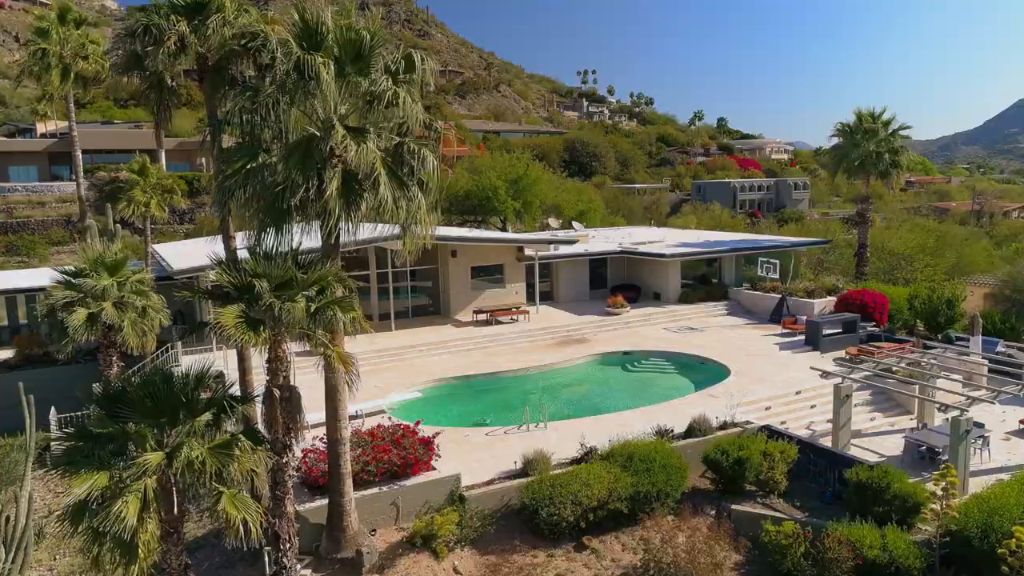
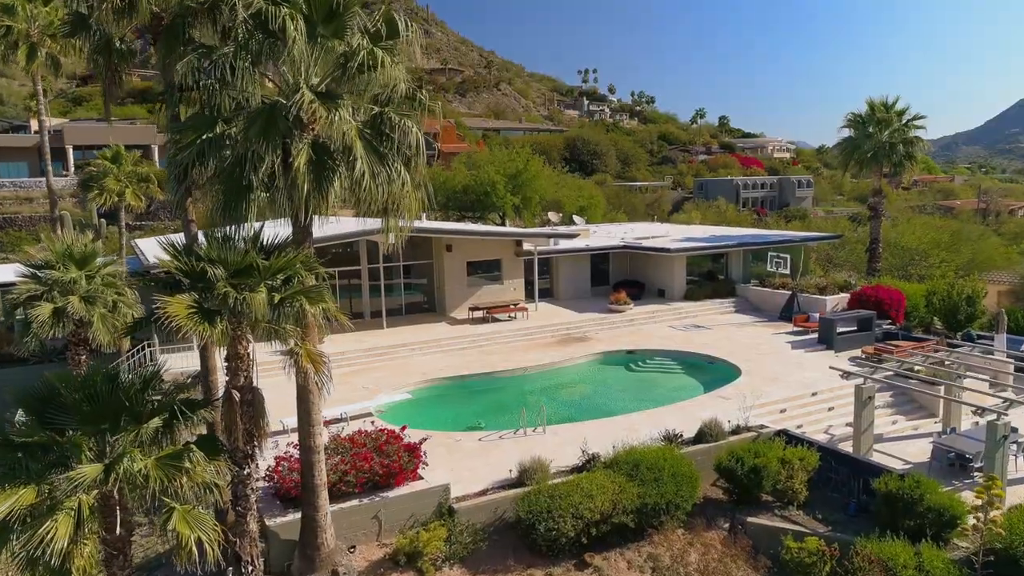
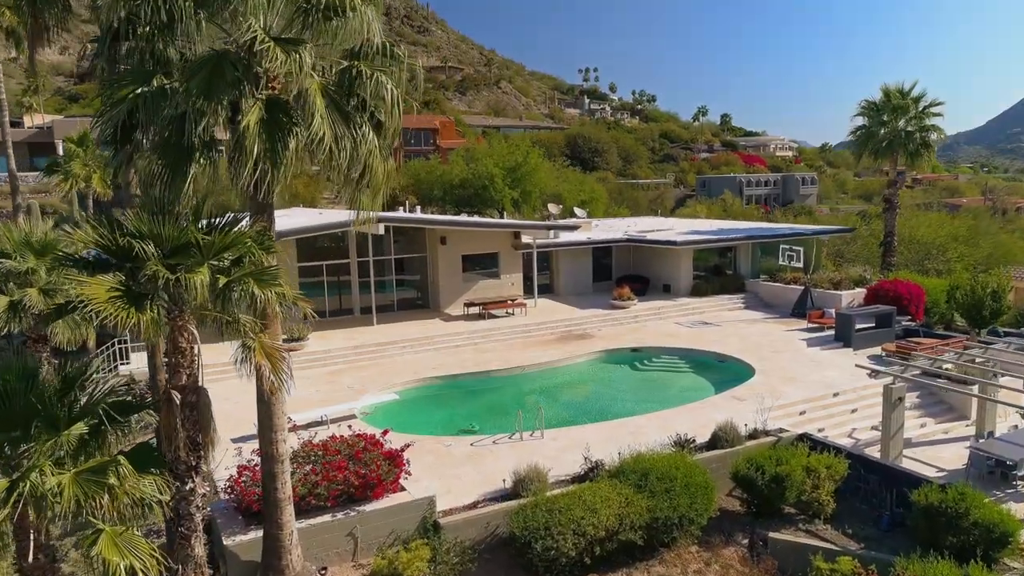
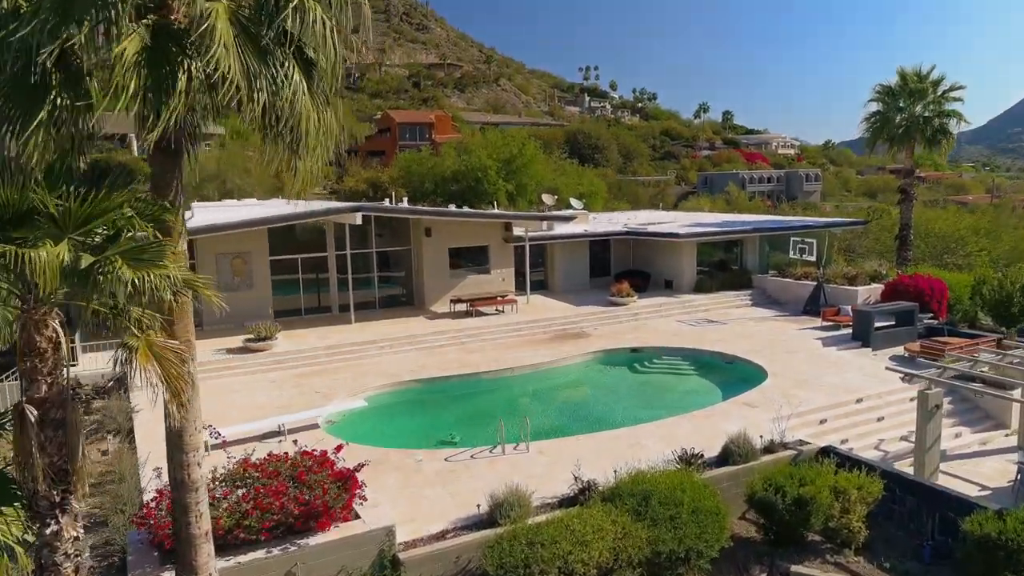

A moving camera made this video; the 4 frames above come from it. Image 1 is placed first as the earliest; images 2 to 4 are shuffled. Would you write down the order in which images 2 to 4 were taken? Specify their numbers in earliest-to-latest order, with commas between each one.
2, 3, 4
